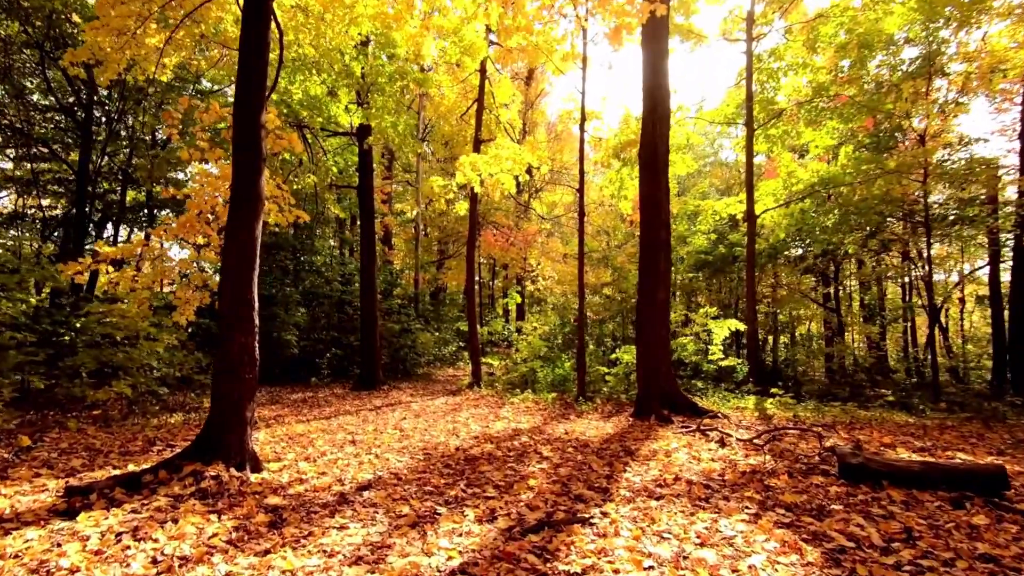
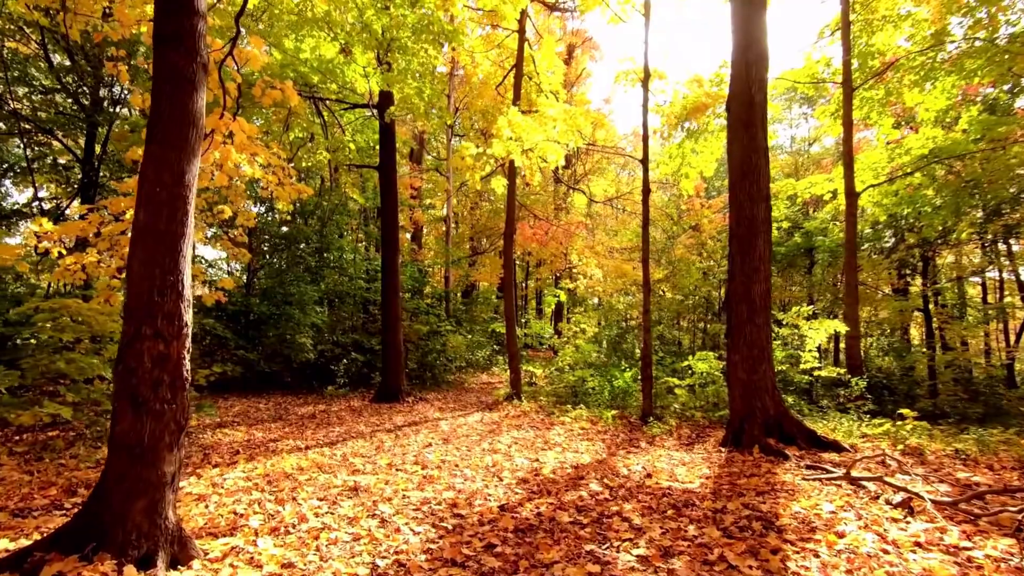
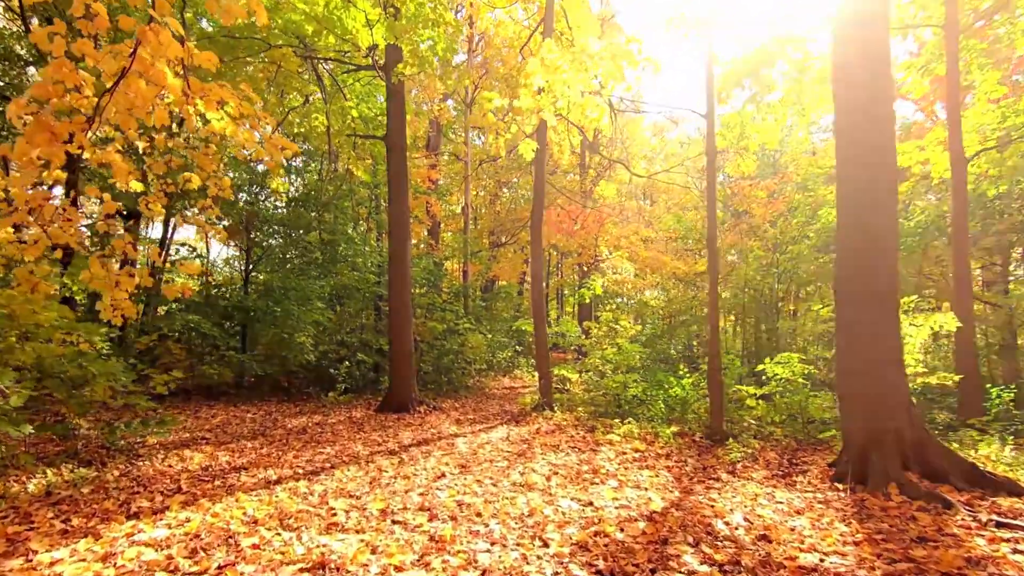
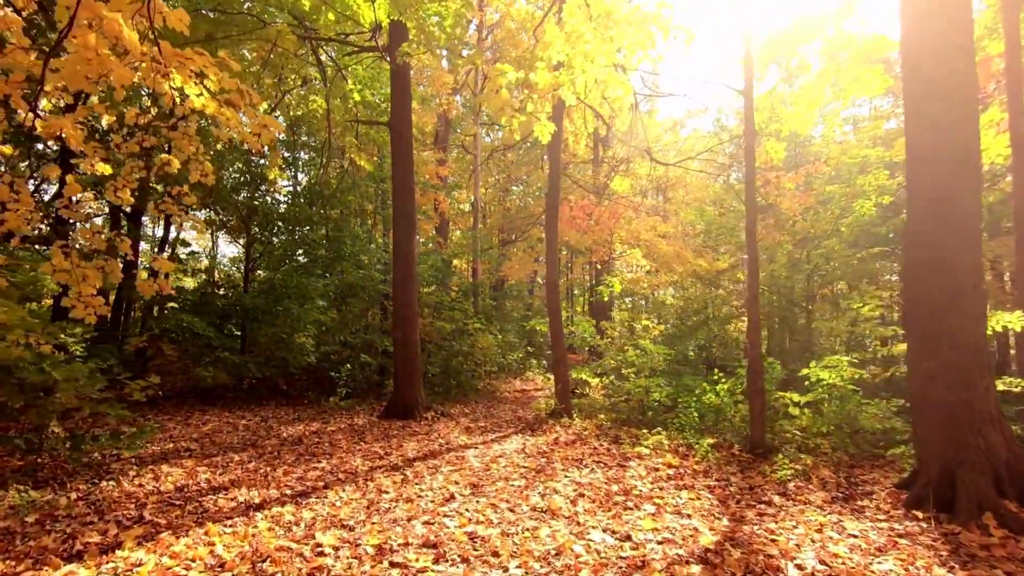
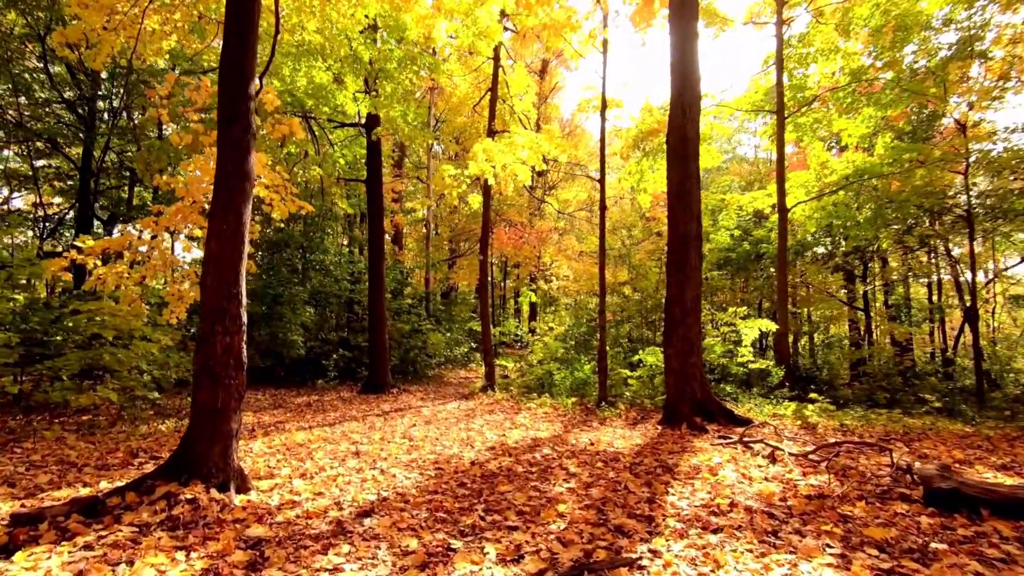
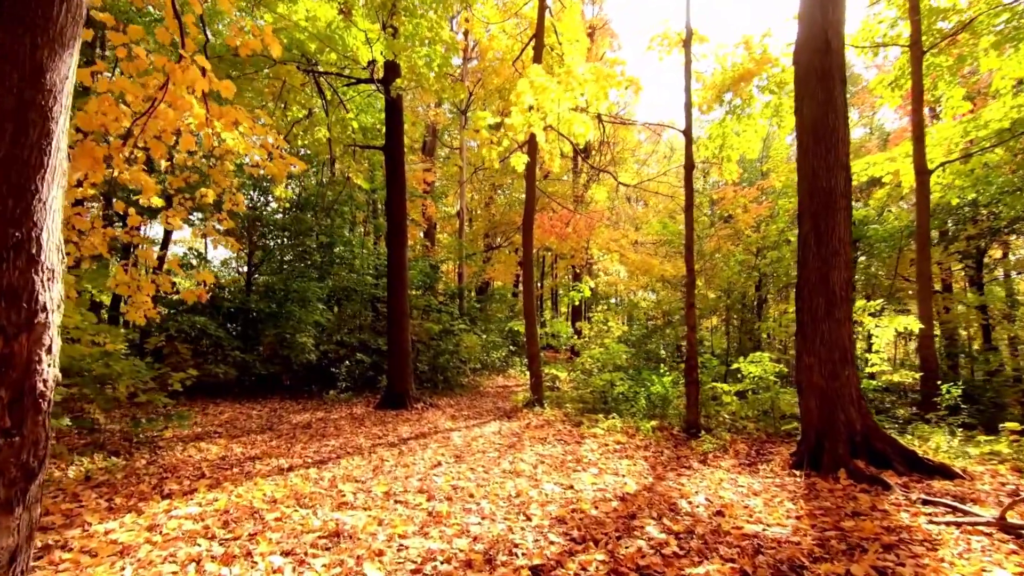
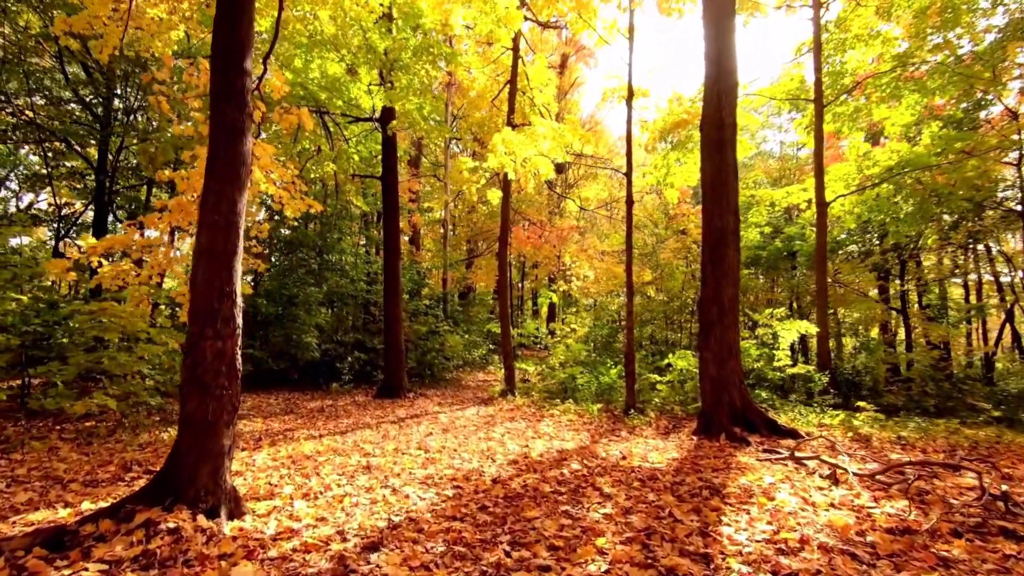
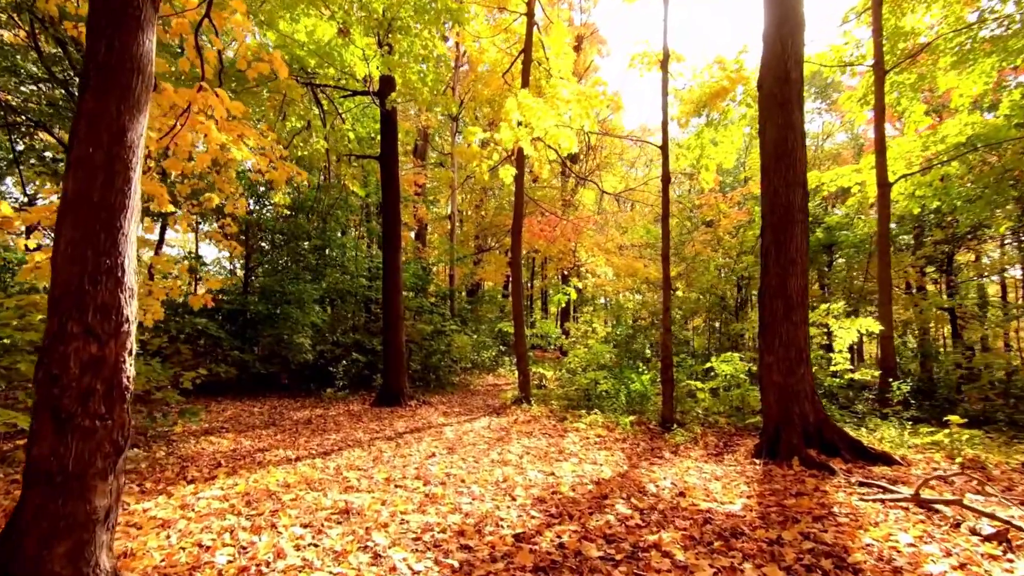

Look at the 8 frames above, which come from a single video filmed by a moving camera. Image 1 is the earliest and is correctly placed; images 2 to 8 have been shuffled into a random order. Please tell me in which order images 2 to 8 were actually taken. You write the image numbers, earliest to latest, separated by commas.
5, 7, 2, 8, 6, 3, 4
